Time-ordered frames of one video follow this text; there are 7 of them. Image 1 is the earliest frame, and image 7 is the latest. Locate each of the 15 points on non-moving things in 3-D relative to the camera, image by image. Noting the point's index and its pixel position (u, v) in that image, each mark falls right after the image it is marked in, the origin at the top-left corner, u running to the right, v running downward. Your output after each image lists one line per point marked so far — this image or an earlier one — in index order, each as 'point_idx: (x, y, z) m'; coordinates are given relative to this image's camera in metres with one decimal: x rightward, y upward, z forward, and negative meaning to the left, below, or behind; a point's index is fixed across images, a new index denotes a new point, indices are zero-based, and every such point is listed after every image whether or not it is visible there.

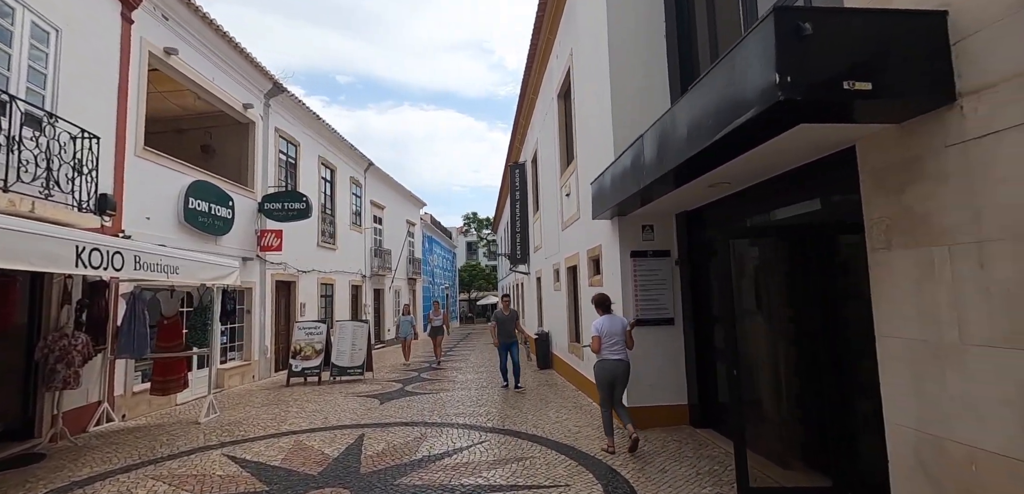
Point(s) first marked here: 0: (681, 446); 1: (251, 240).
0: (+2.1, -2.4, +6.0) m
1: (-5.9, +0.1, +11.4) m
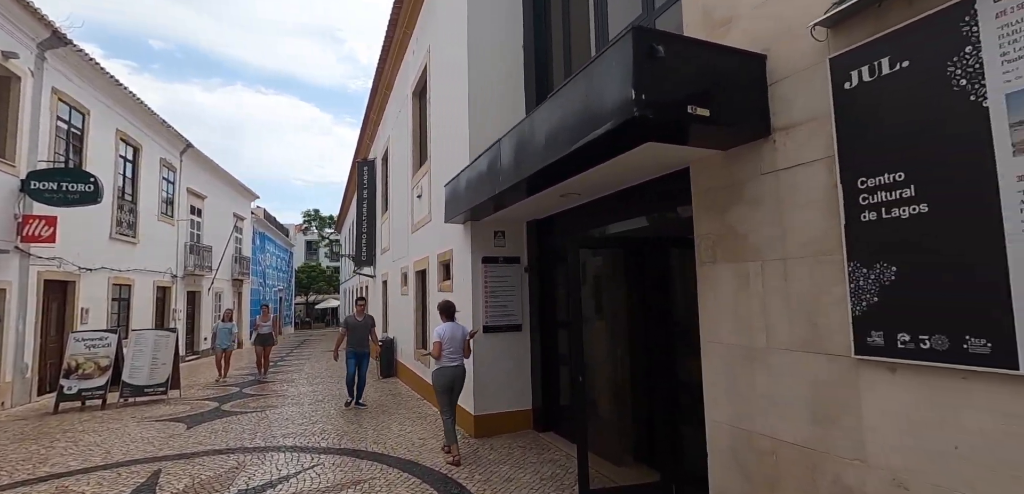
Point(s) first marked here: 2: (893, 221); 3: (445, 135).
0: (+0.2, -2.5, +6.0) m
1: (-8.9, +0.3, +8.8) m
2: (+1.9, +0.1, +2.5) m
3: (-1.1, +1.9, +8.3) m
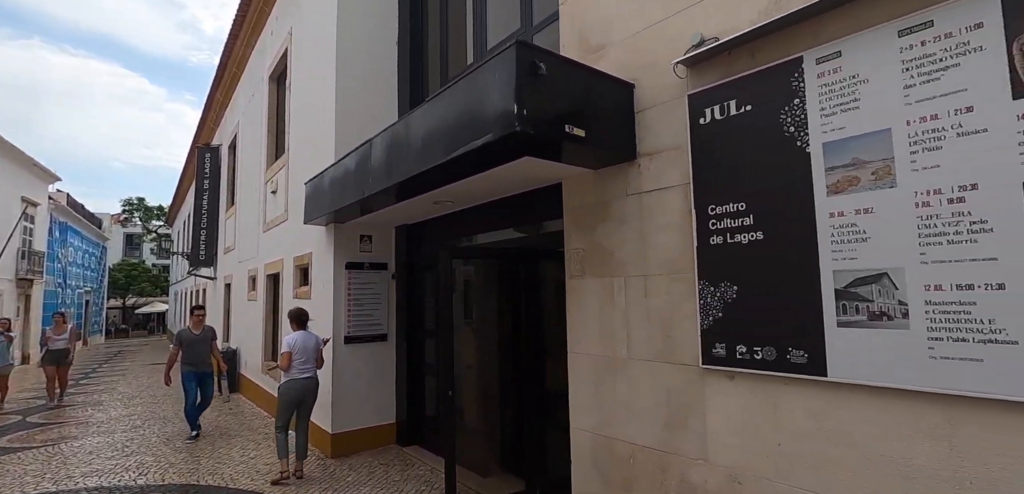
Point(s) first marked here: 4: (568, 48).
0: (-1.5, -2.6, +5.7) m
1: (-10.9, +0.5, +6.0) m
2: (+1.3, 0.0, +2.8) m
3: (-3.2, +1.9, +7.6) m
4: (+0.5, +1.6, +4.0) m
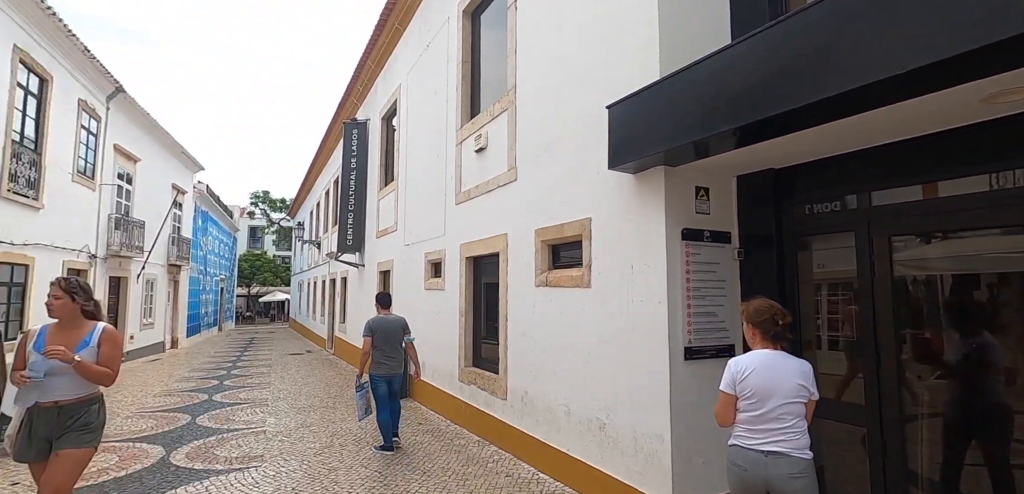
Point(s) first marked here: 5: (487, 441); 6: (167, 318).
0: (+1.8, -2.3, +3.4) m
1: (-7.4, +0.9, +5.1) m
2: (+4.1, +0.3, +0.1) m
3: (+0.4, +2.2, +5.5) m
4: (+3.5, +1.9, +1.4) m
5: (-0.3, -2.4, +5.9) m
6: (-12.3, -2.5, +17.4) m
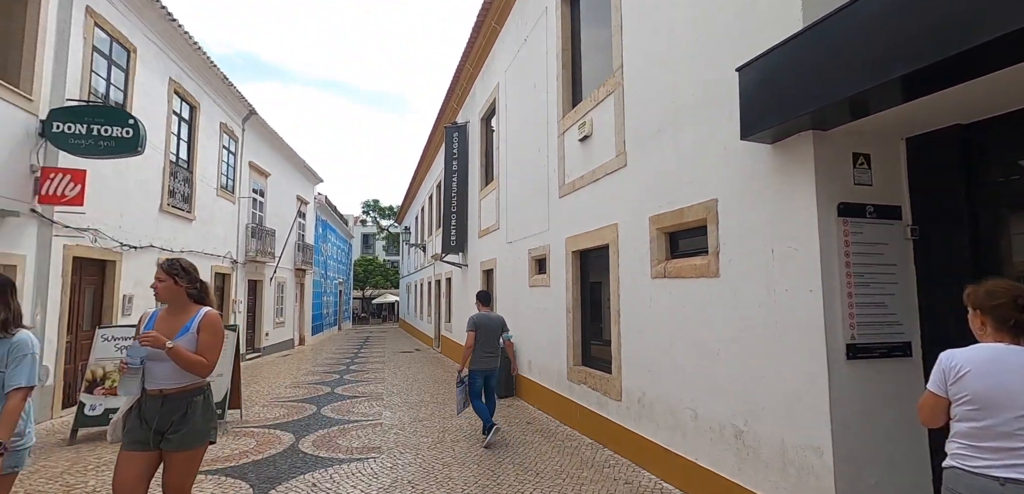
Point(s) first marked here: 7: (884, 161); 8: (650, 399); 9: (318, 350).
0: (+2.6, -2.1, +2.7) m
1: (-6.2, +0.8, +6.2) m
2: (+4.1, +0.5, -1.0) m
3: (+1.5, +2.3, +5.1) m
4: (+3.7, +2.1, +0.4) m
5: (+1.0, -2.3, +5.6) m
6: (-8.5, -2.7, +19.2) m
7: (+2.5, +0.6, +3.7) m
8: (+1.3, -1.5, +4.7) m
9: (-7.0, -3.7, +17.7) m
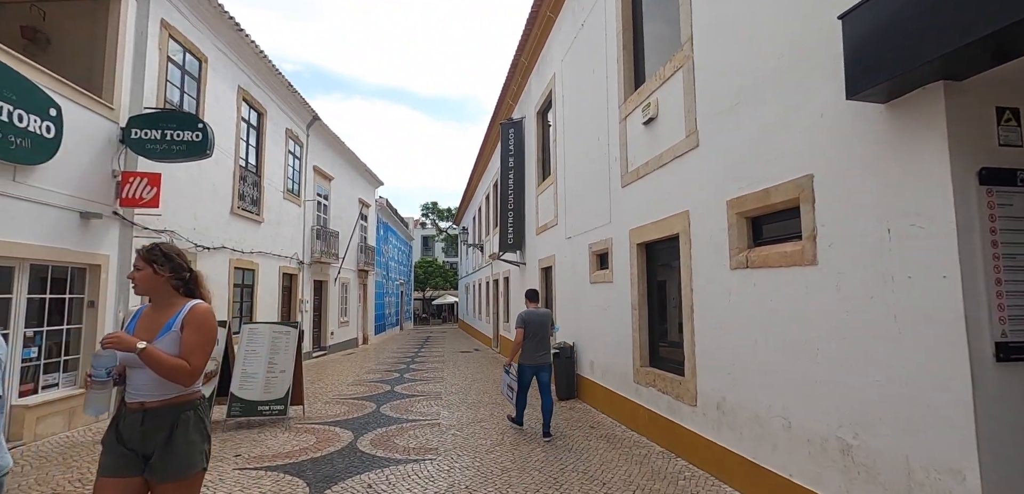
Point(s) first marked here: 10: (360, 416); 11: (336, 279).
0: (+2.9, -2.0, +2.0) m
1: (-5.5, +0.8, +6.5) m
2: (+4.0, +0.7, -1.8) m
3: (+2.1, +2.4, +4.6) m
4: (+3.7, +2.3, -0.3) m
5: (+1.7, -2.2, +5.1) m
6: (-6.2, -2.8, +19.7) m
7: (+2.9, +0.7, +3.1) m
8: (+1.9, -1.4, +4.2) m
9: (-4.9, -3.8, +18.0) m
10: (-2.2, -2.4, +7.0) m
11: (-5.9, -1.1, +16.3) m
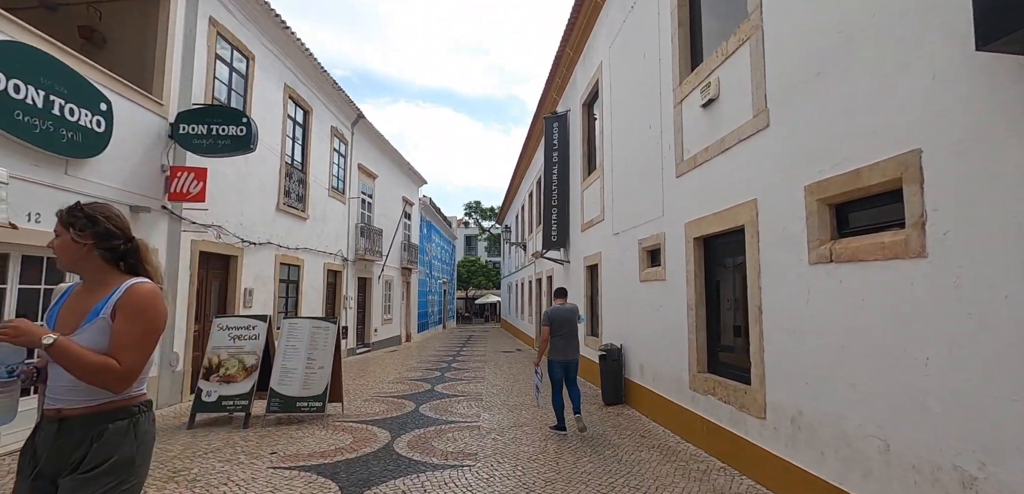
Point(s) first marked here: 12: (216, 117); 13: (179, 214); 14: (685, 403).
0: (+3.0, -1.9, +1.4) m
1: (-4.9, +0.9, +6.6) m
2: (+3.8, +0.7, -2.5) m
3: (+2.4, +2.5, +4.0) m
4: (+3.7, +2.3, -1.0) m
5: (+2.1, -2.1, +4.6) m
6: (-4.4, -2.7, +19.8) m
7: (+3.2, +0.8, +2.4) m
8: (+2.2, -1.3, +3.7) m
9: (-3.3, -3.7, +18.0) m
10: (-1.6, -2.4, +6.8) m
11: (-4.4, -1.0, +16.4) m
12: (-4.2, +1.9, +7.0) m
13: (-4.8, +0.5, +7.1) m
14: (+2.0, -1.8, +5.7) m
